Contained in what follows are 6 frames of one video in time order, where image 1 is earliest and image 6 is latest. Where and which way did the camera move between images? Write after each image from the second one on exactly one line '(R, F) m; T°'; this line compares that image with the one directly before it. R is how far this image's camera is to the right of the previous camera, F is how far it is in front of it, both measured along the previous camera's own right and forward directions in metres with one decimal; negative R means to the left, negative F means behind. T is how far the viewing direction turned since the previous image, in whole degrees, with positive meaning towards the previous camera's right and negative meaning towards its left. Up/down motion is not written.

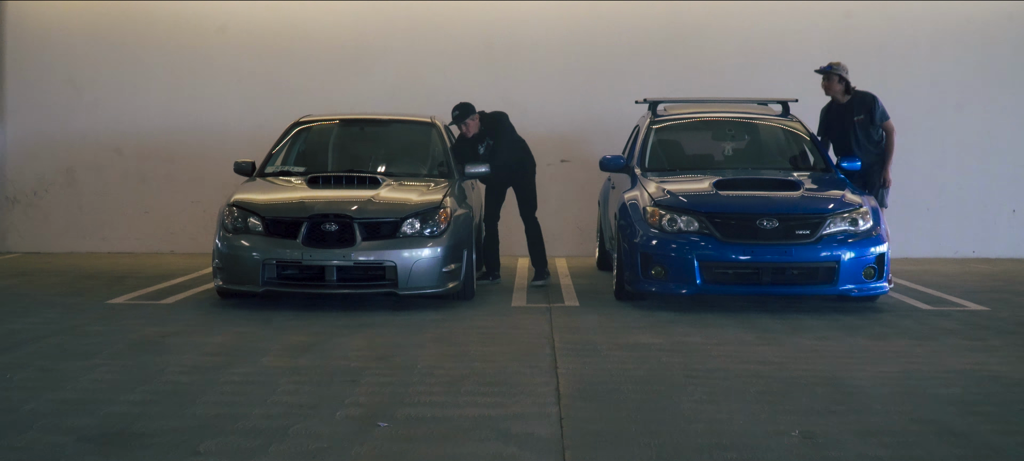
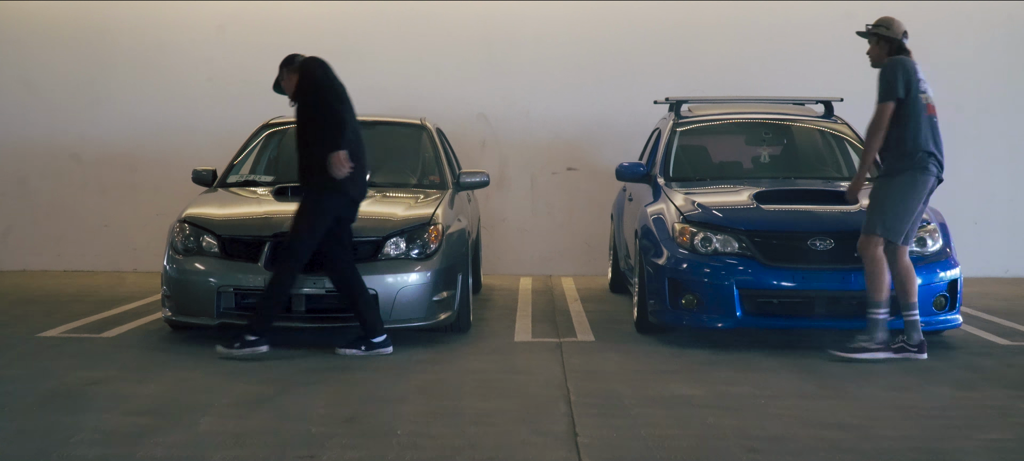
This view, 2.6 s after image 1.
(0.0, +1.0) m; 0°
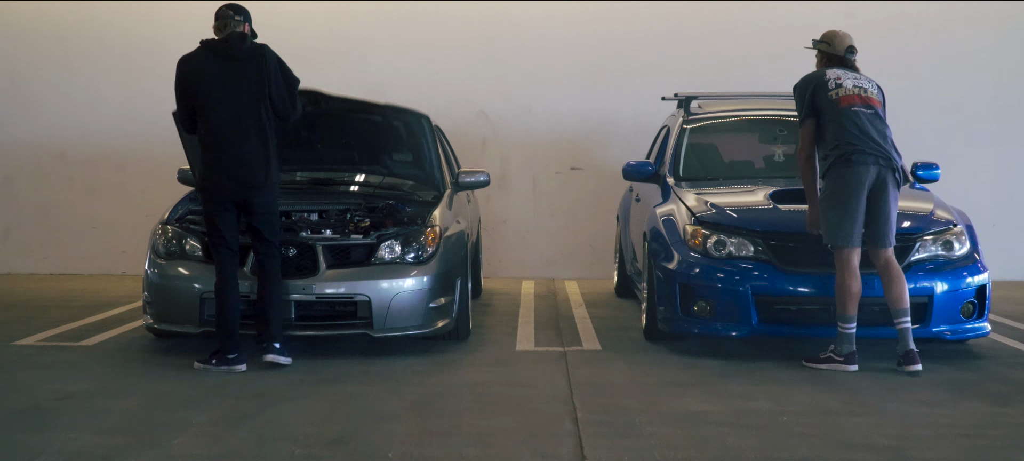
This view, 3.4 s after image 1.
(0.0, +0.3) m; 0°
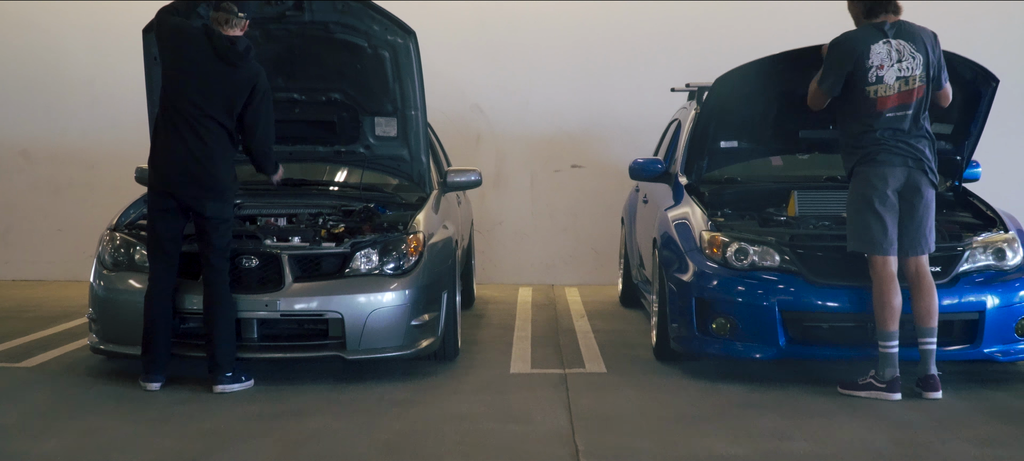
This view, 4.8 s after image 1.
(0.0, +0.6) m; 0°
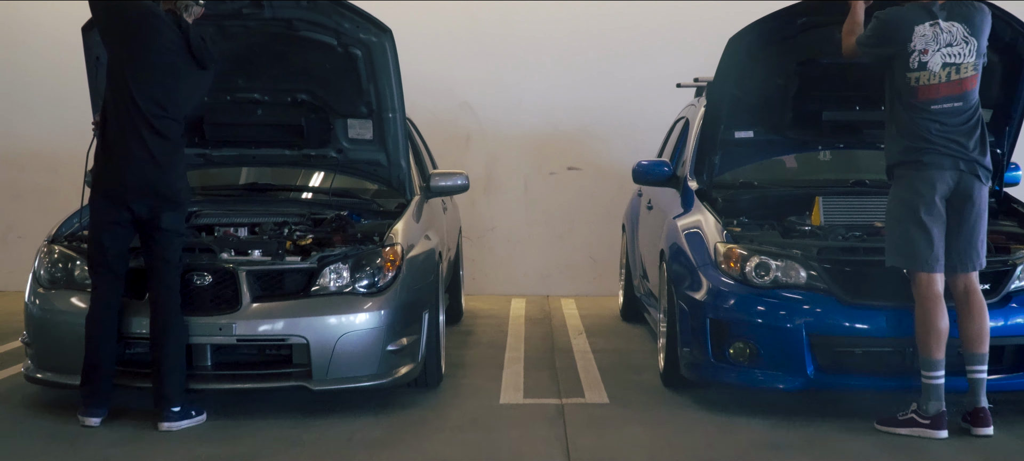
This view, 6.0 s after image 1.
(0.0, +0.5) m; 0°
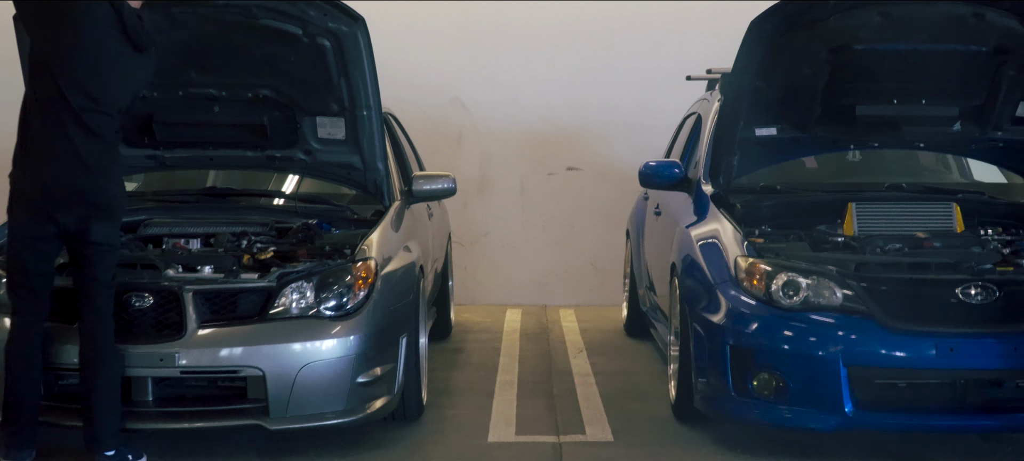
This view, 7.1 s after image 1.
(0.0, +0.5) m; 0°
